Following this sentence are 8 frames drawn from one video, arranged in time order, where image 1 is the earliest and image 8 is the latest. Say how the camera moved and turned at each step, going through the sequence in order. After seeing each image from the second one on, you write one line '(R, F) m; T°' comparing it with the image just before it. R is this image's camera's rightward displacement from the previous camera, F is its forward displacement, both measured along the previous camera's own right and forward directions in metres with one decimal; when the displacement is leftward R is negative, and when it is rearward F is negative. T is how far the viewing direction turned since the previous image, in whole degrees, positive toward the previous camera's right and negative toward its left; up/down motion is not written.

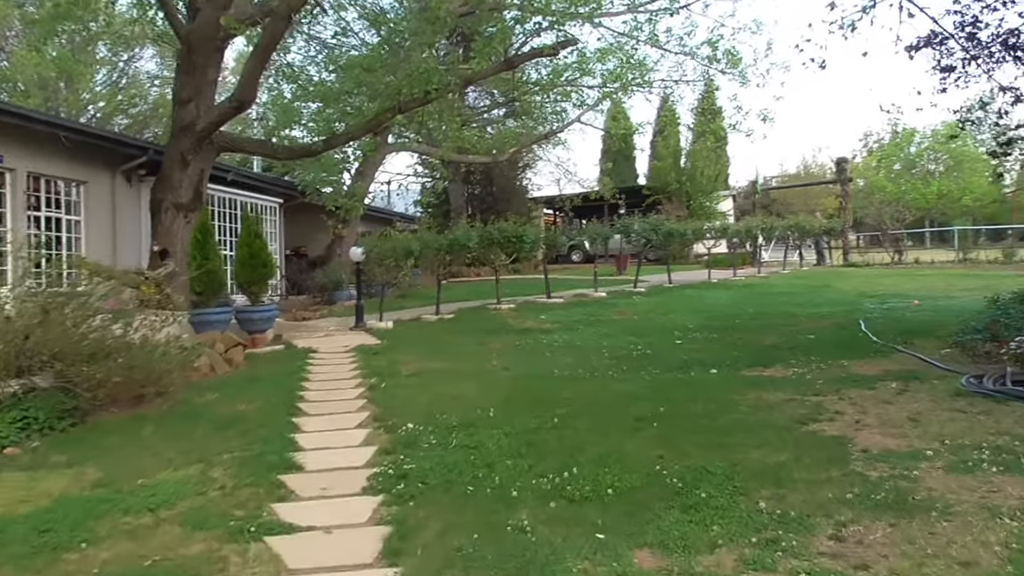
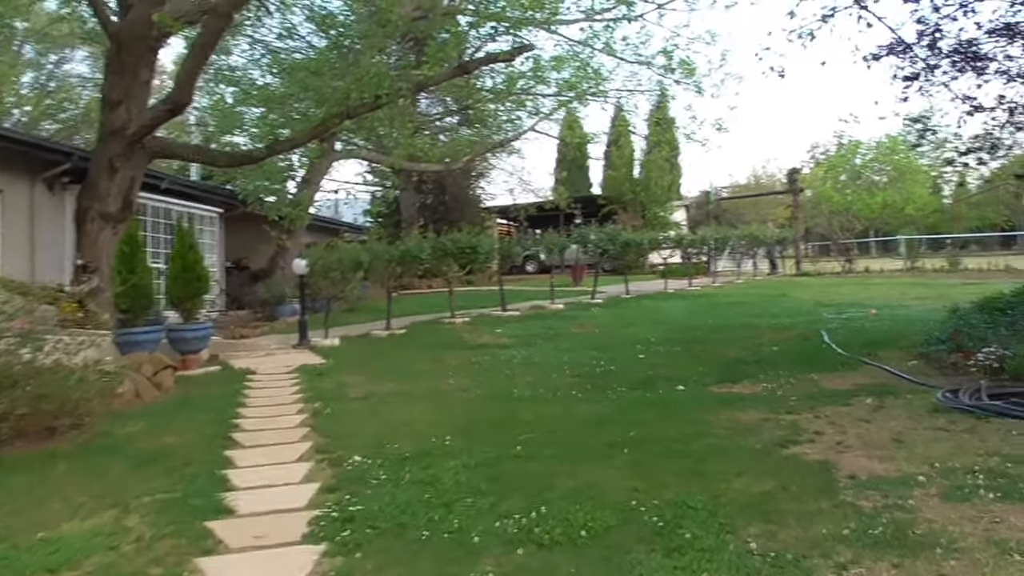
(0.0, +0.5) m; +4°
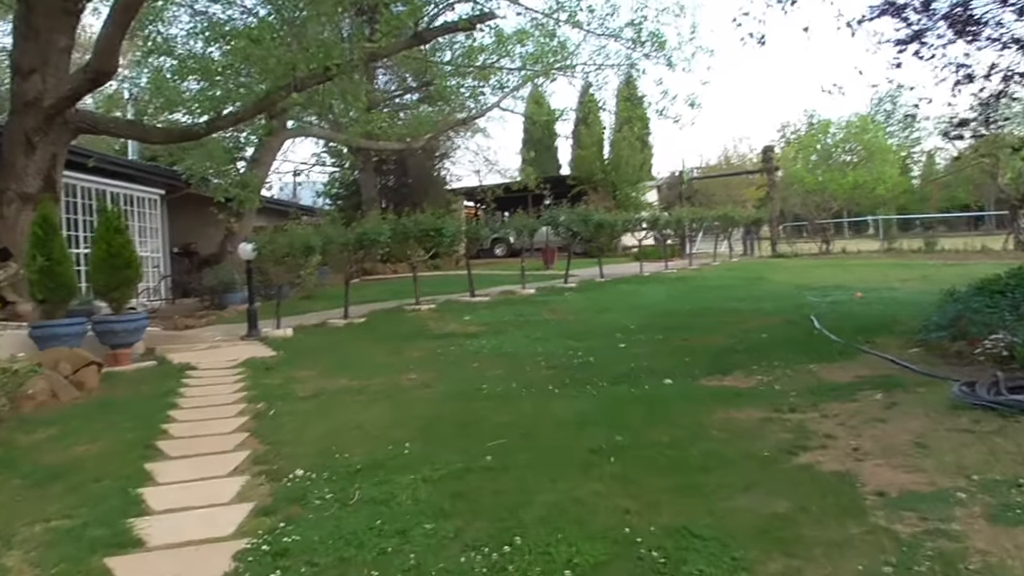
(0.0, +0.7) m; +2°
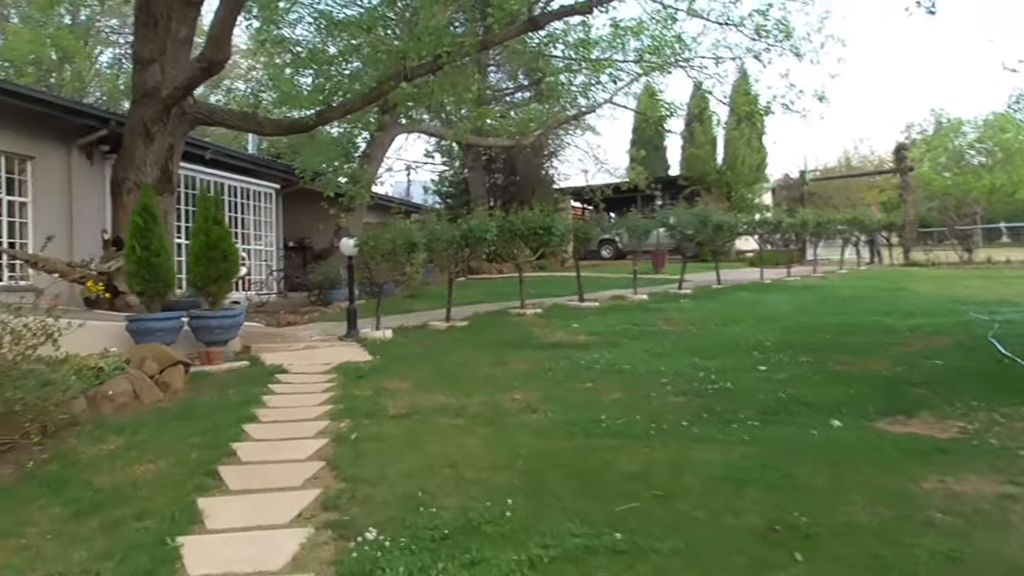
(-0.2, +1.1) m; -8°
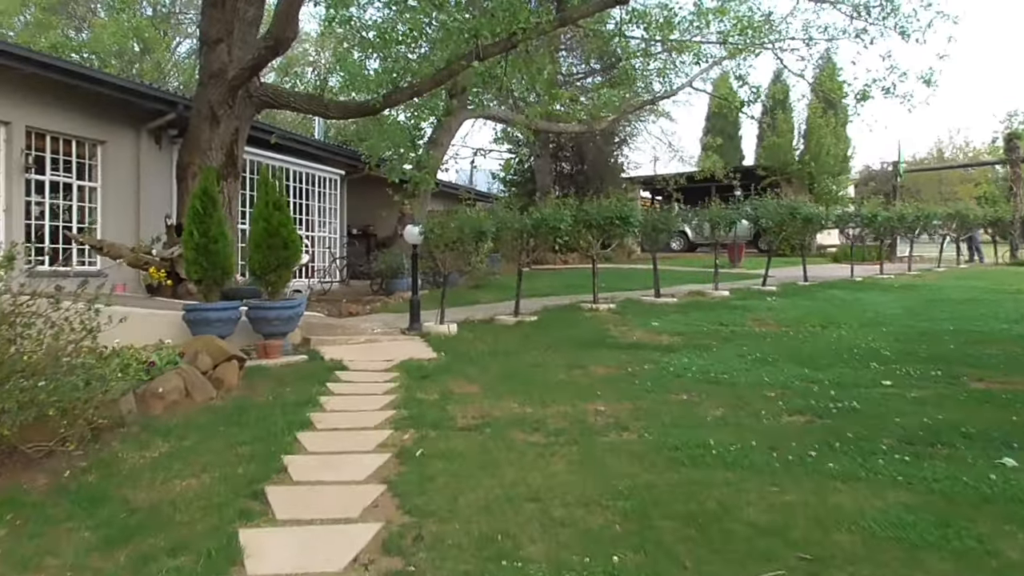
(-0.2, +0.7) m; -5°
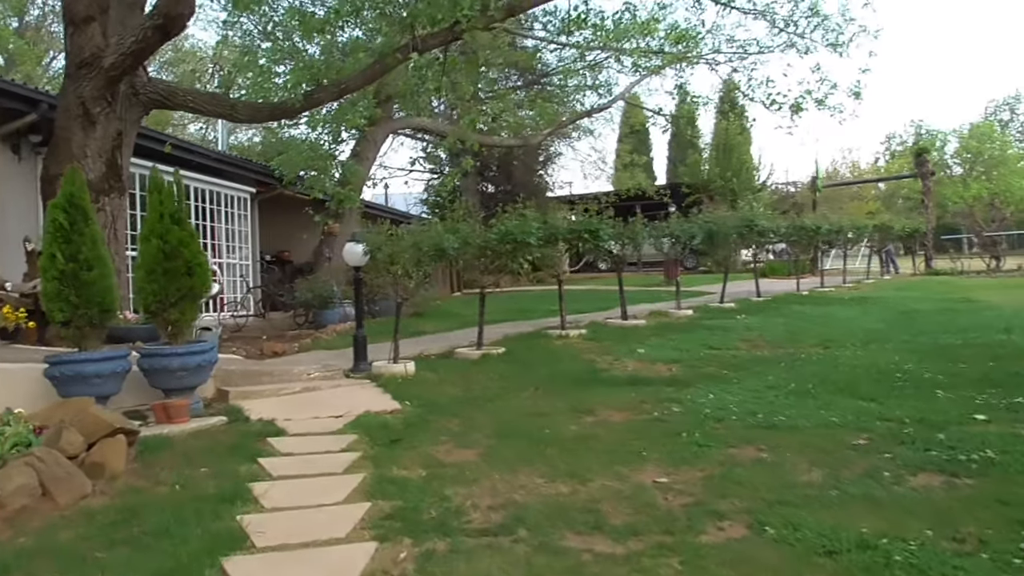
(-0.5, +1.7) m; +7°
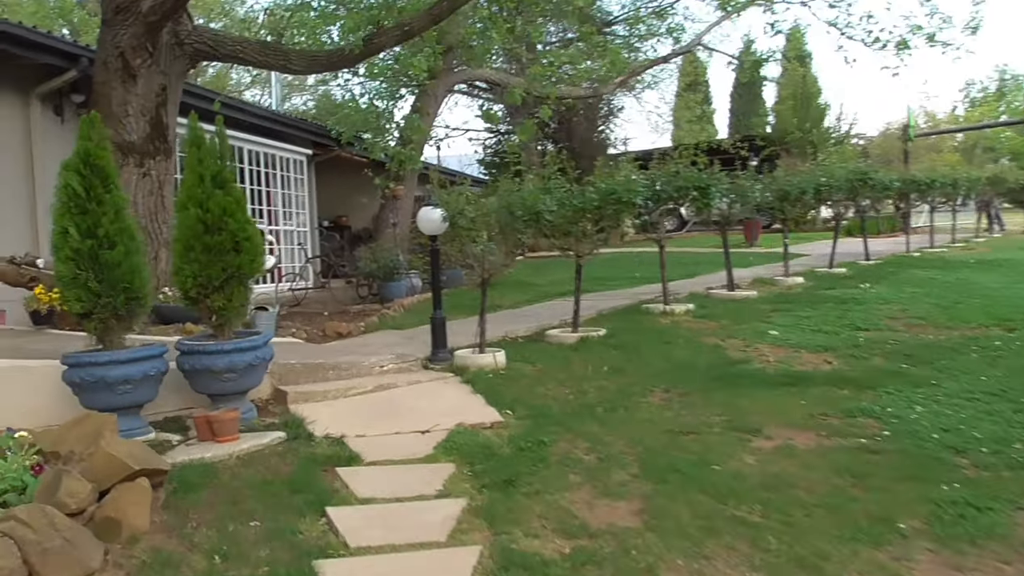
(-0.5, +1.5) m; -4°
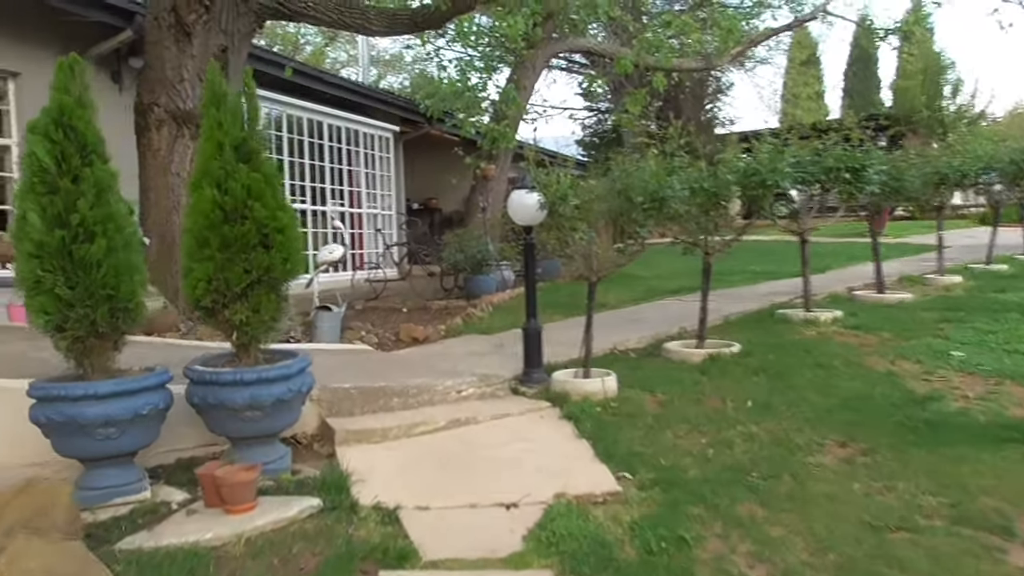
(-0.2, +1.4) m; -7°
